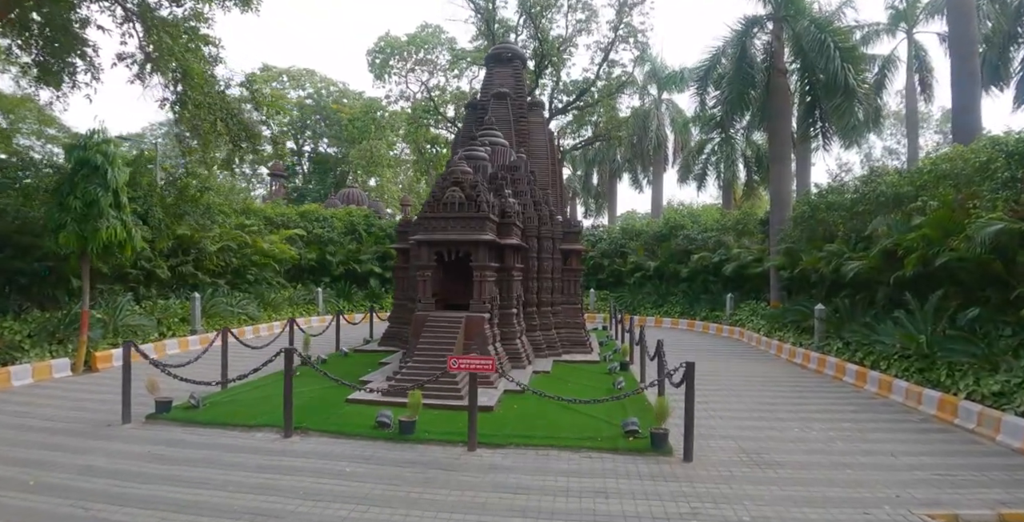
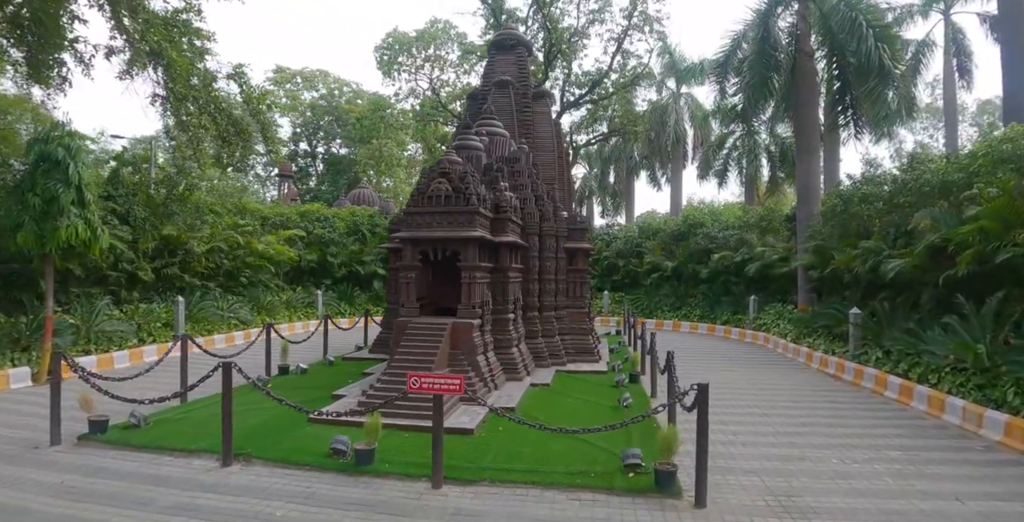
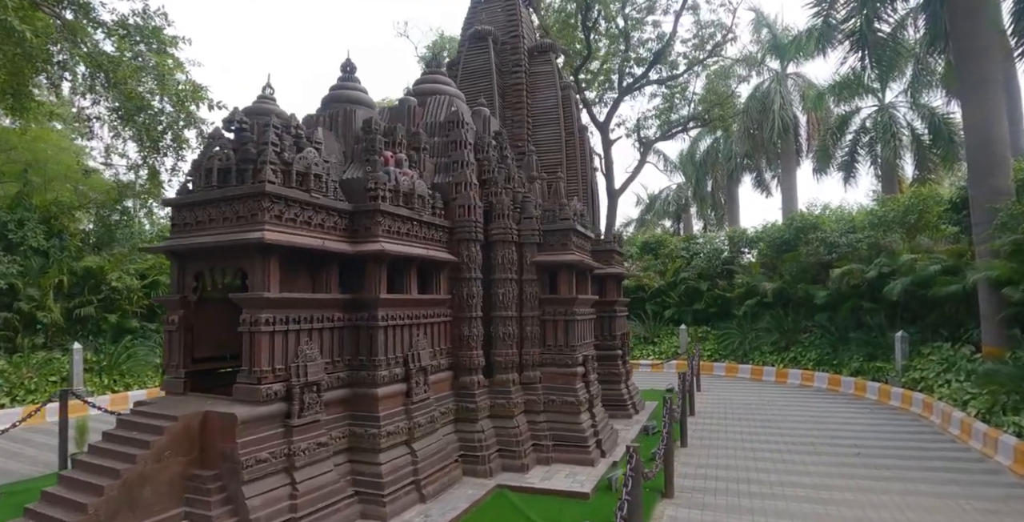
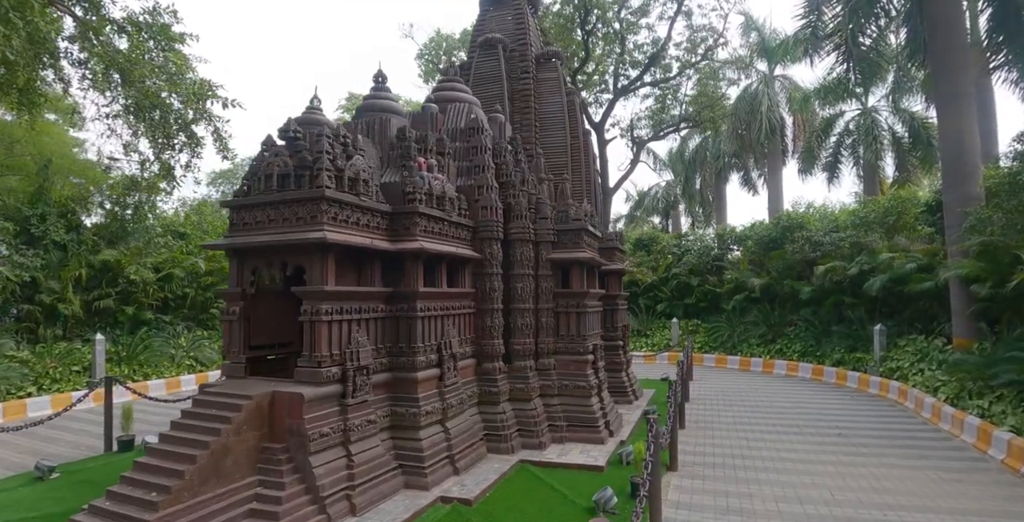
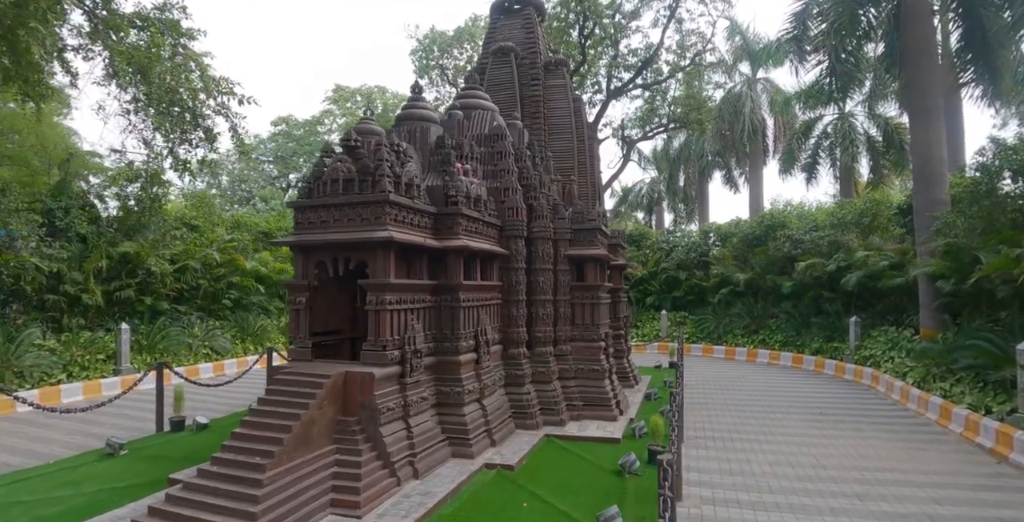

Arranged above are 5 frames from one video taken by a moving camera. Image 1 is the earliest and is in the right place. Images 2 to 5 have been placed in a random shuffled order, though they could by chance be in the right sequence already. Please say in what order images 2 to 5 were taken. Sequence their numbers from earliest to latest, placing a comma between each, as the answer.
2, 5, 4, 3
